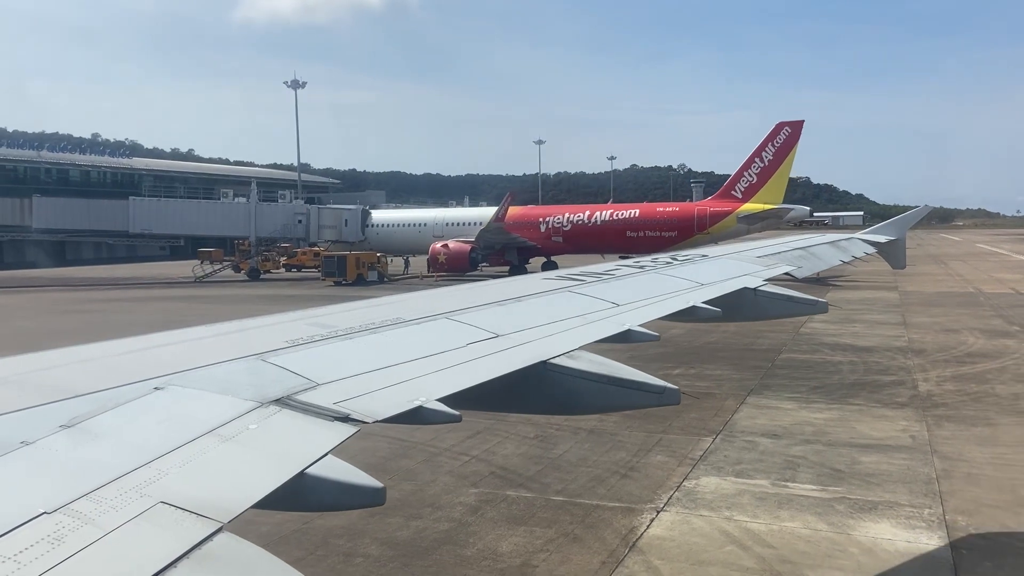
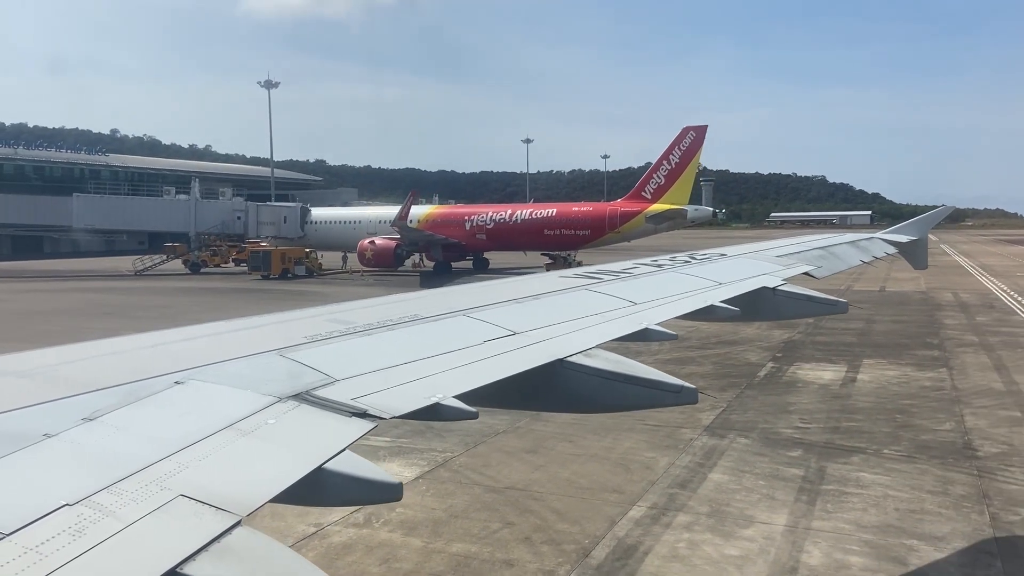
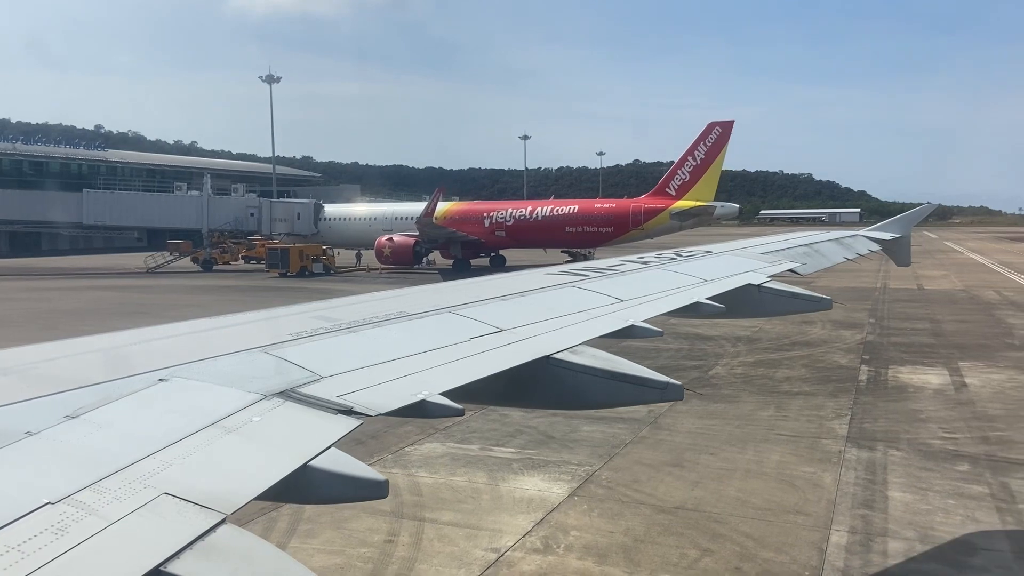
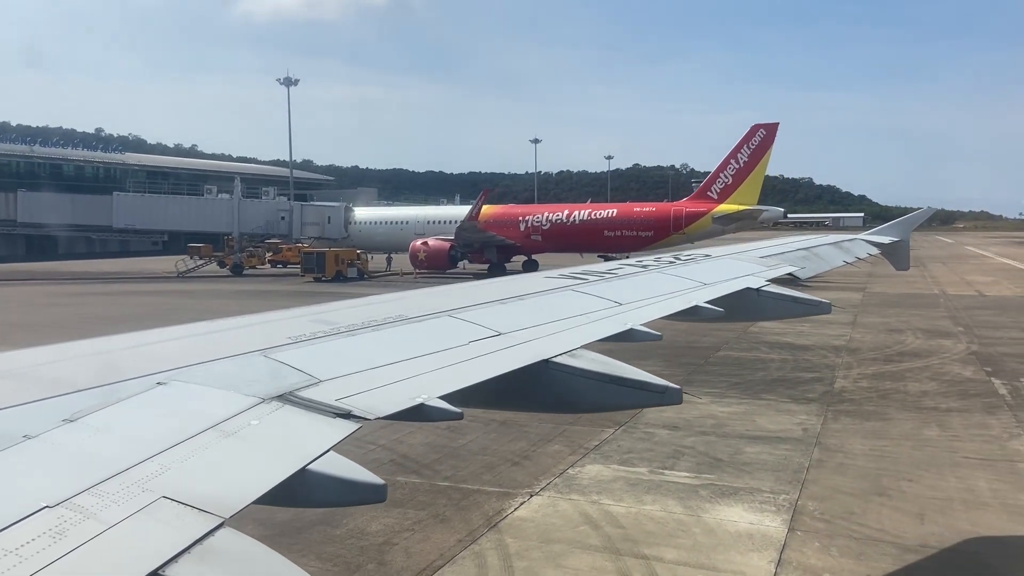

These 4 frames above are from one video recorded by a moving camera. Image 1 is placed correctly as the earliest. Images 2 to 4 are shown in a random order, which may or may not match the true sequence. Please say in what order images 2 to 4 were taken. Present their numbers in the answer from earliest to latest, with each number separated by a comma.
4, 3, 2
